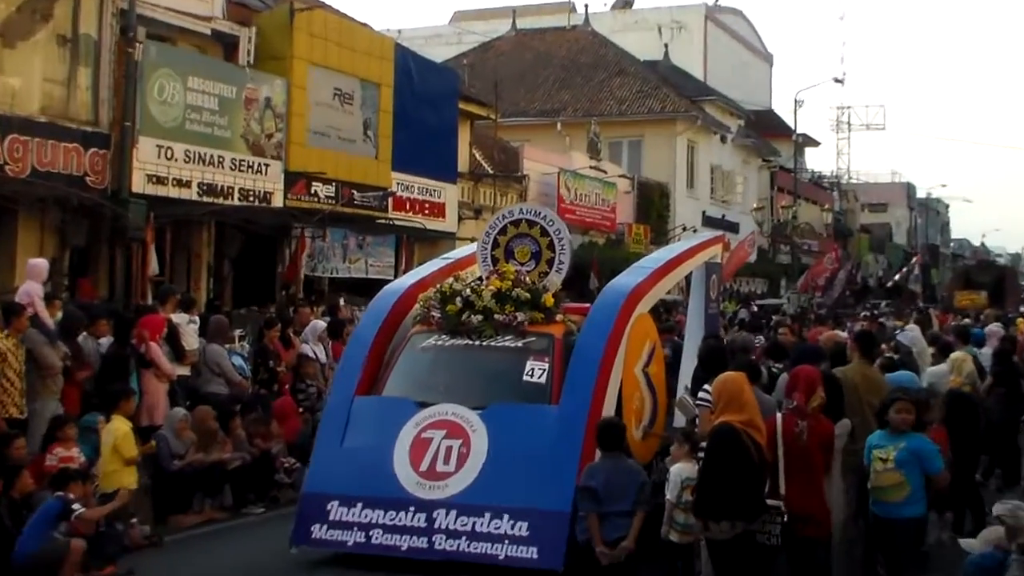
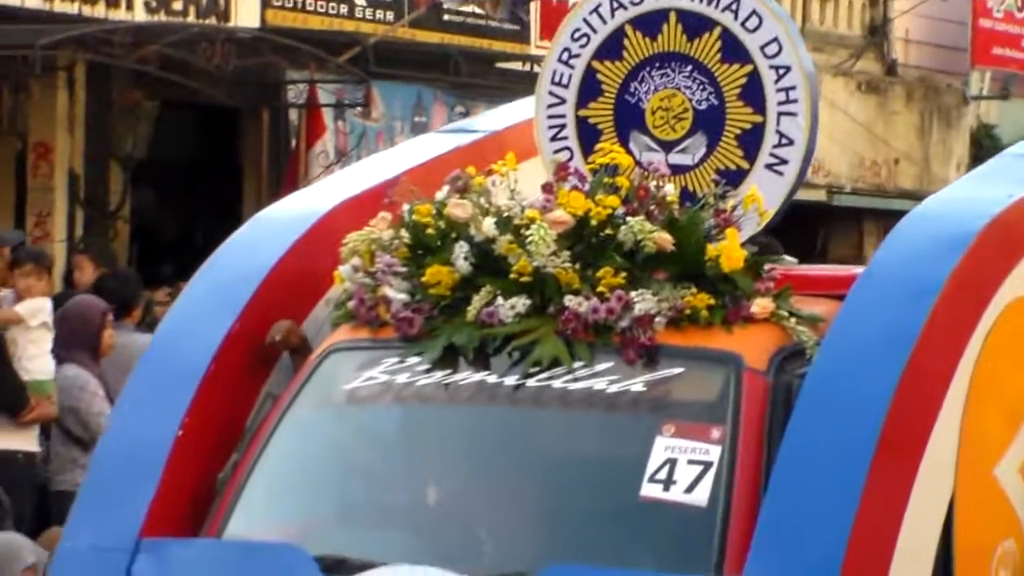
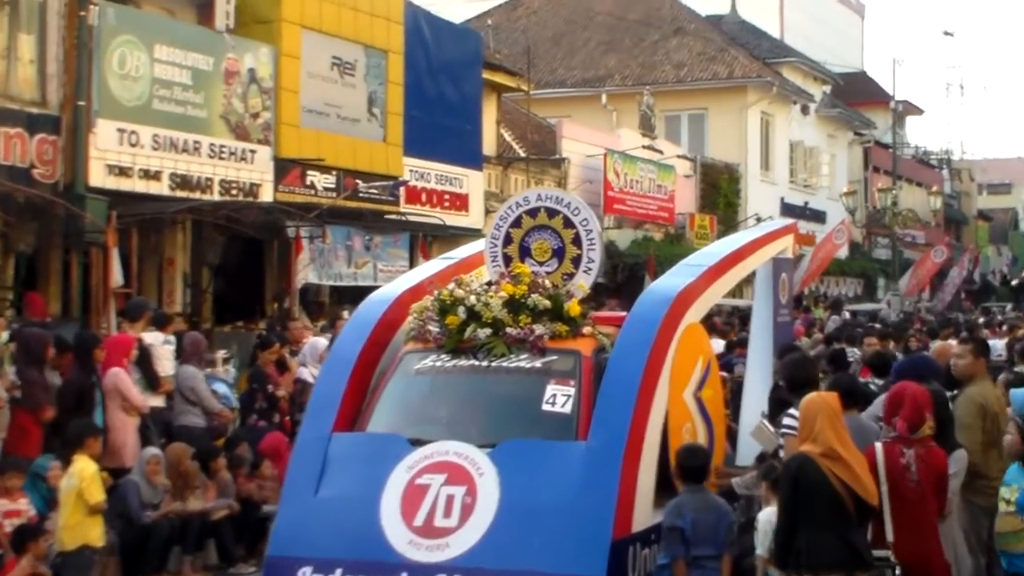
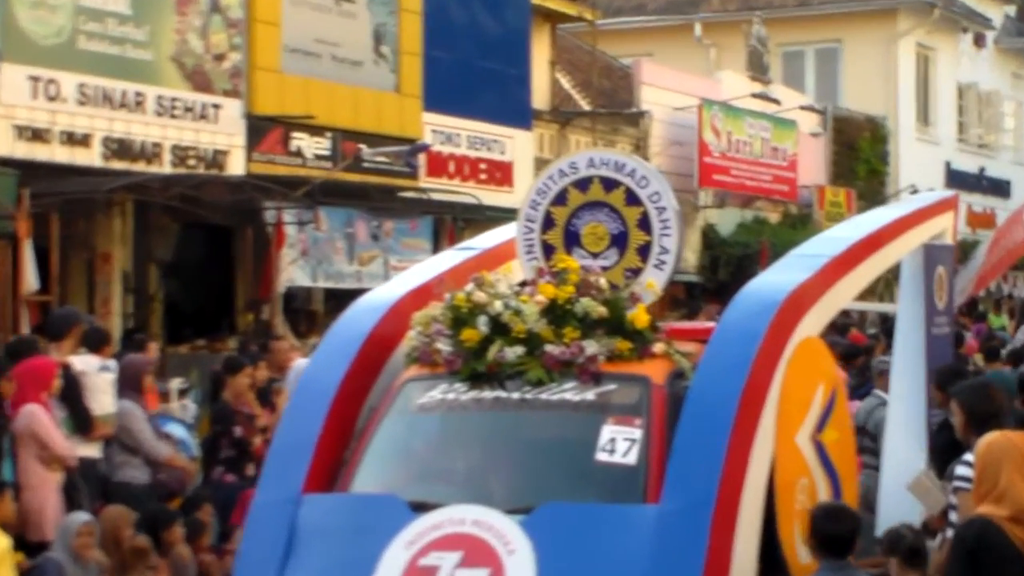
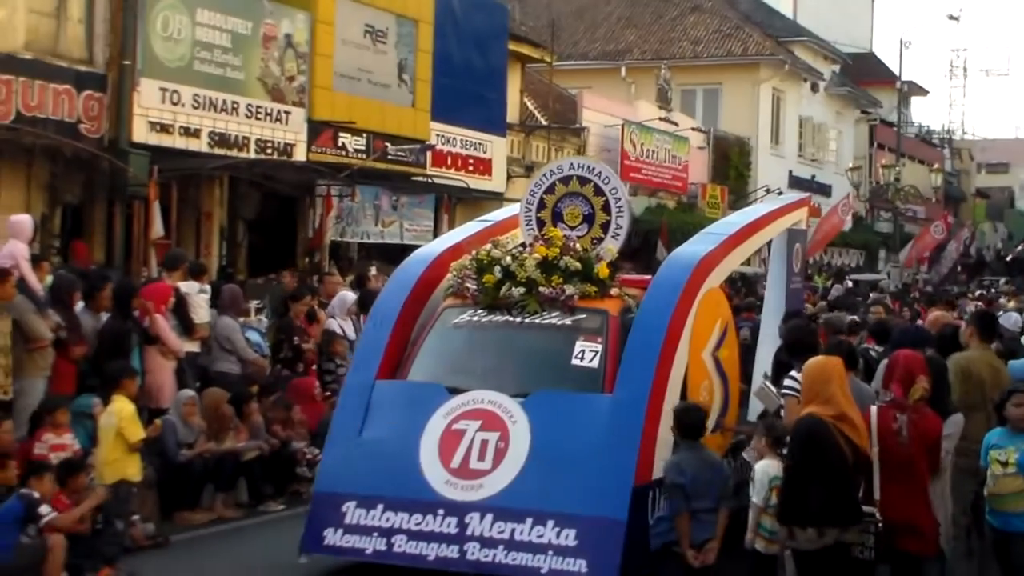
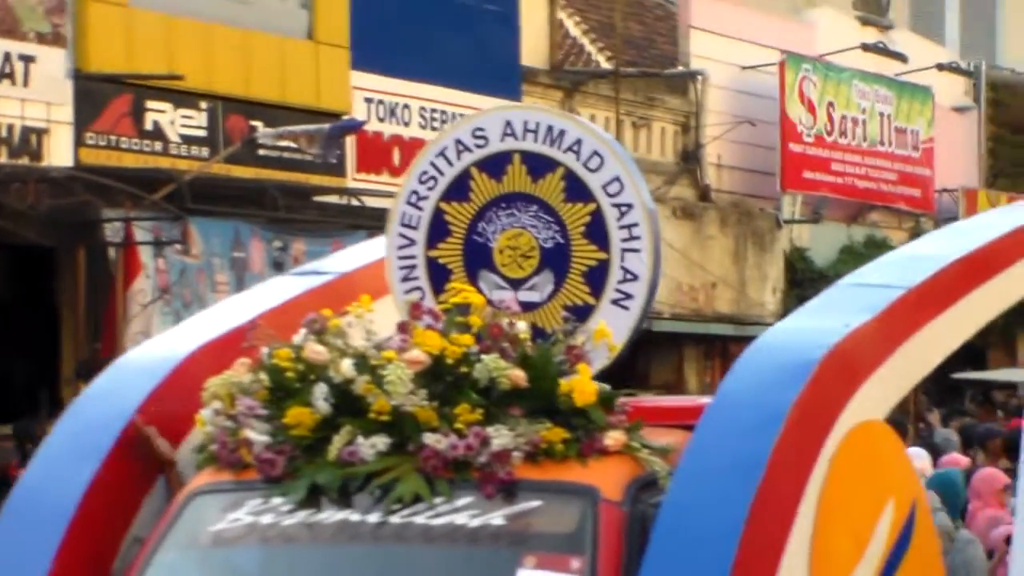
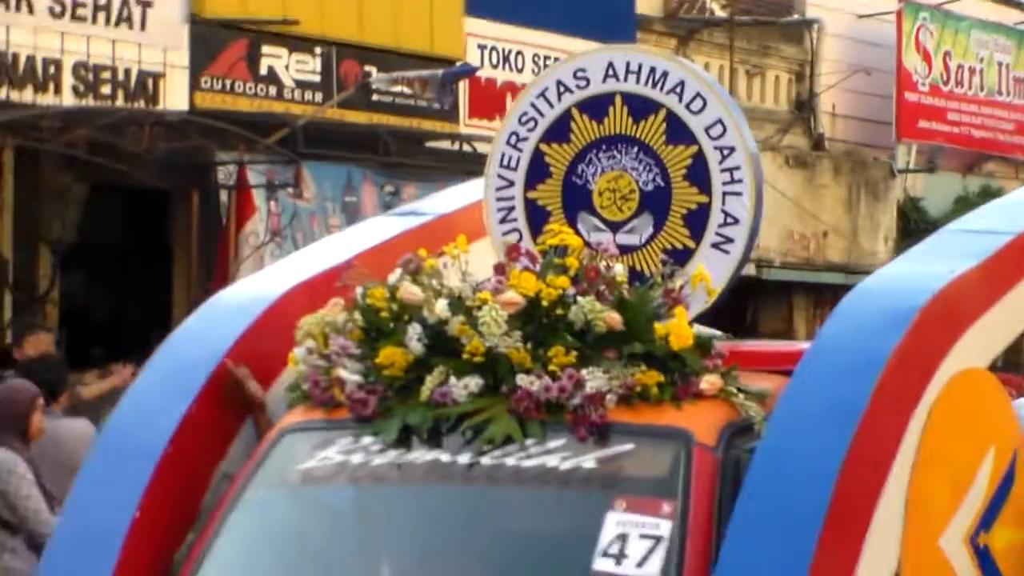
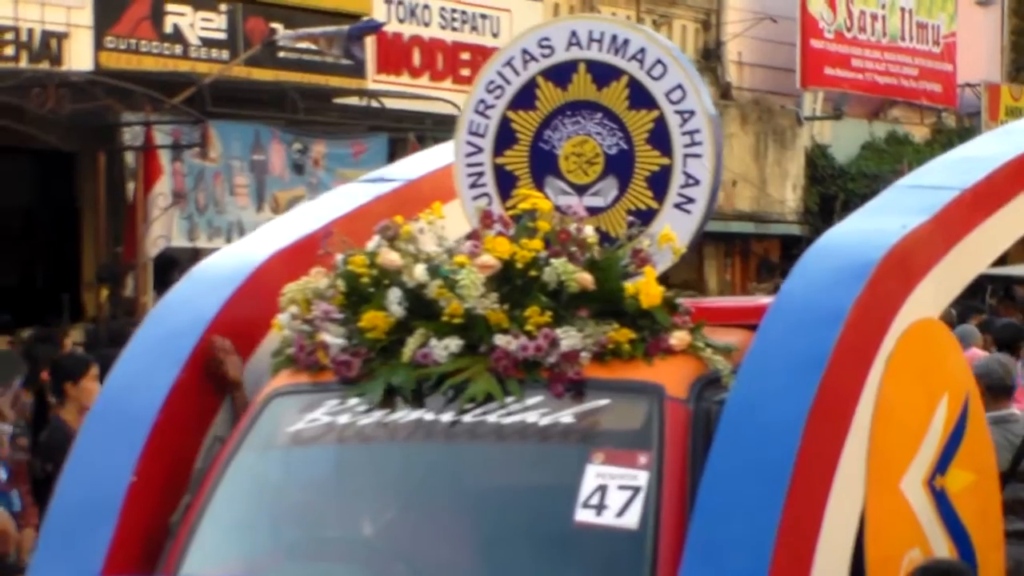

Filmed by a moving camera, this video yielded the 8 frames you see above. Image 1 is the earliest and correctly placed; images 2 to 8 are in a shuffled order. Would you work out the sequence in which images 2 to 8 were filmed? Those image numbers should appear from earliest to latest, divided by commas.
5, 3, 4, 8, 6, 7, 2
